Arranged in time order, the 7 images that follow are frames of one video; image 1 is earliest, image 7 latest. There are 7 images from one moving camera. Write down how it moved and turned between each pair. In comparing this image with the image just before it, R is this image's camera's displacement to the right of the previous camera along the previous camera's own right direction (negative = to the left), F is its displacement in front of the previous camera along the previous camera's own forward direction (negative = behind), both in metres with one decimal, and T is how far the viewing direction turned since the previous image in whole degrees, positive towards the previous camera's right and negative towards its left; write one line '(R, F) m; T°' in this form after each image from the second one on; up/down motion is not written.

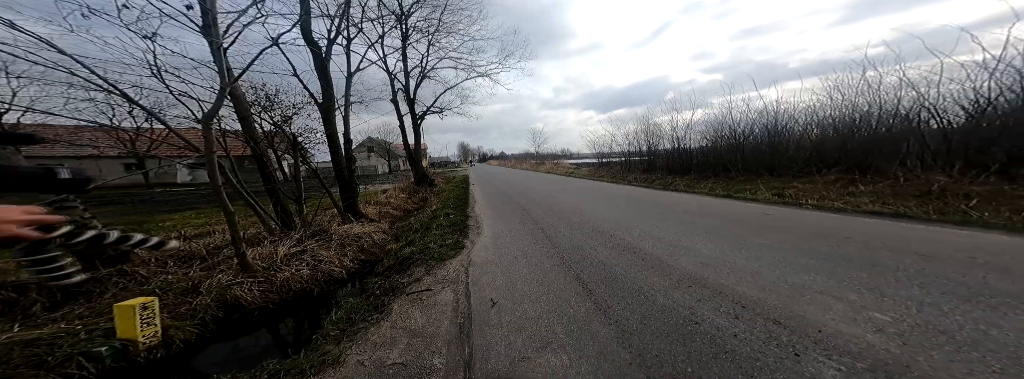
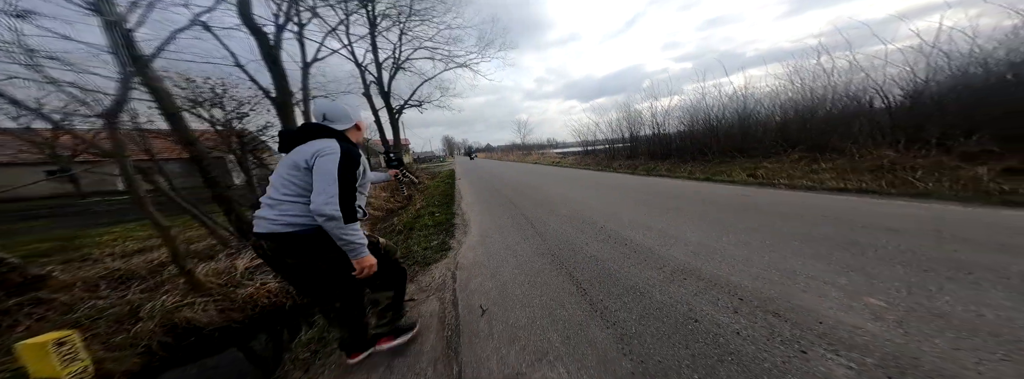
(0.0, +0.2) m; +4°
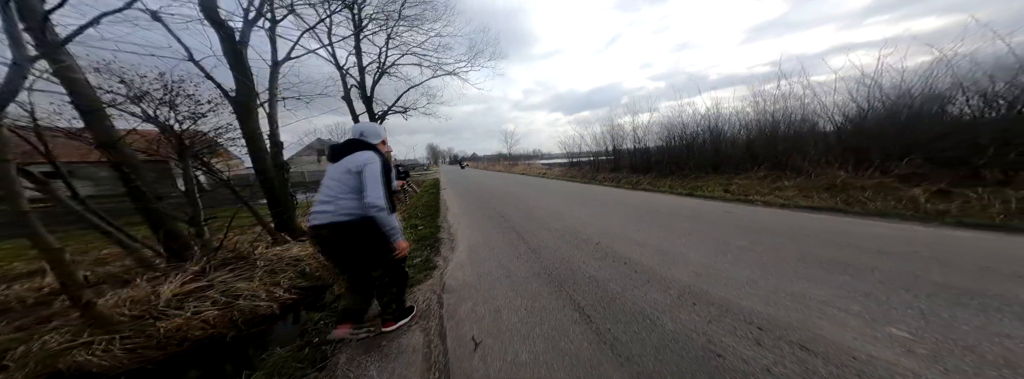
(-0.1, +0.2) m; +4°
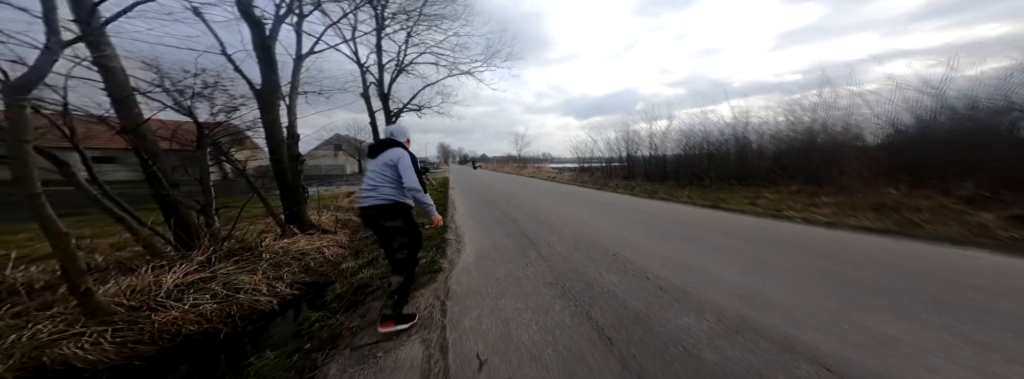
(0.0, +0.2) m; -2°
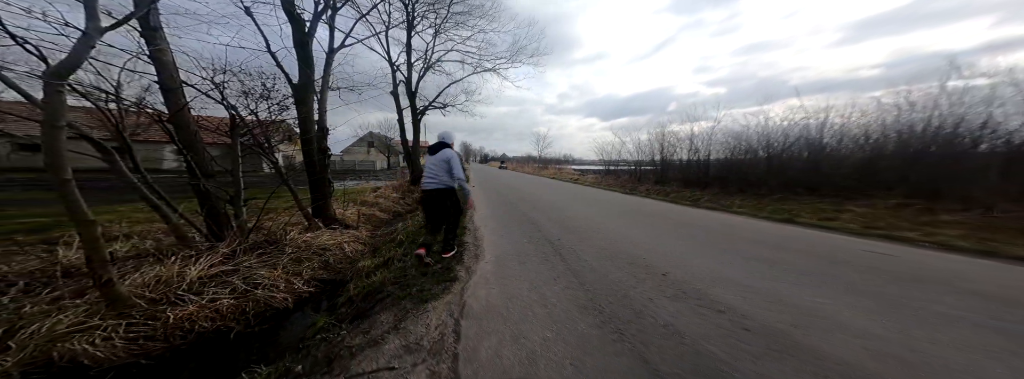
(-0.1, +0.4) m; -5°
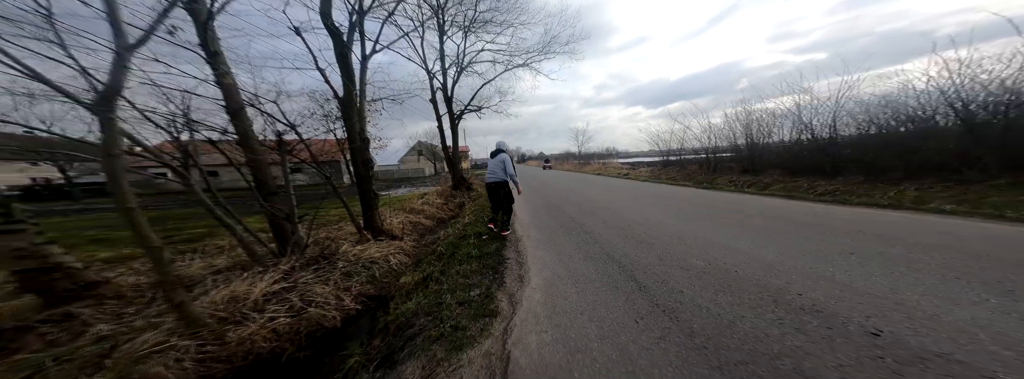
(-0.1, +0.6) m; -10°
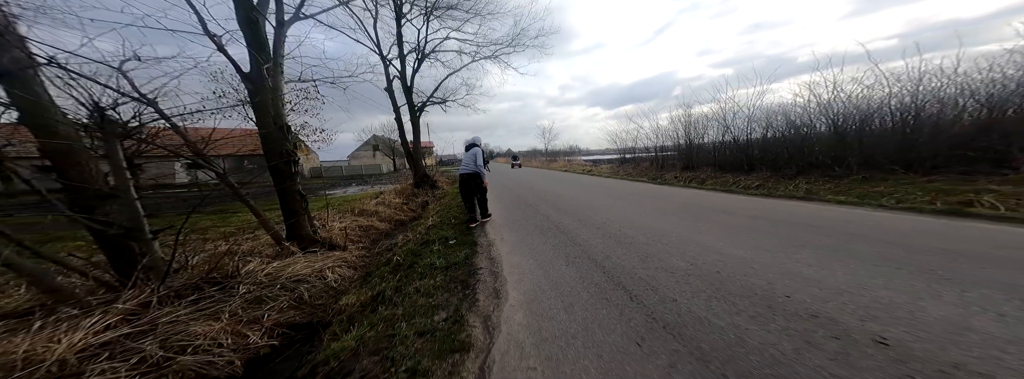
(-0.1, +0.4) m; +8°
